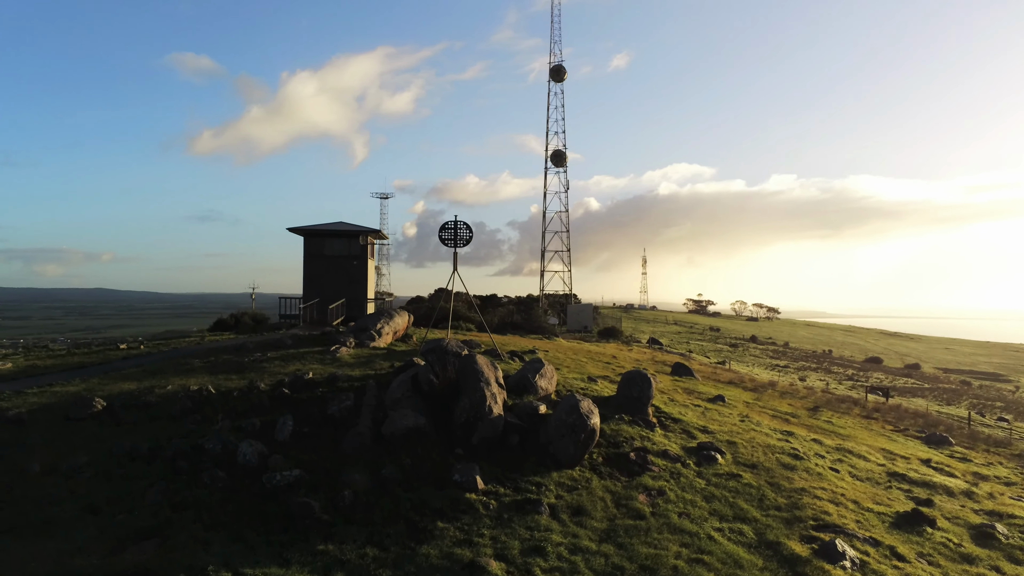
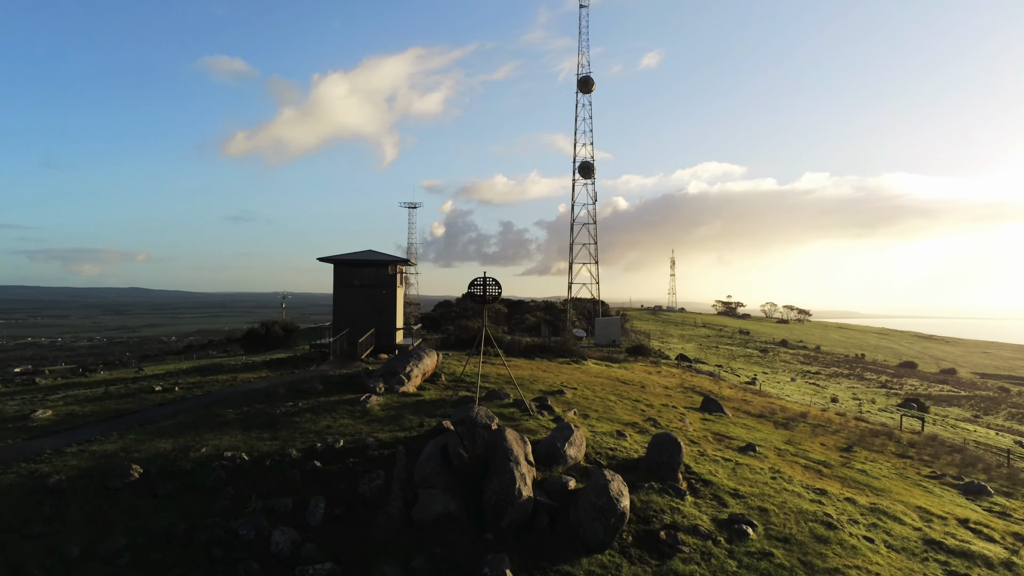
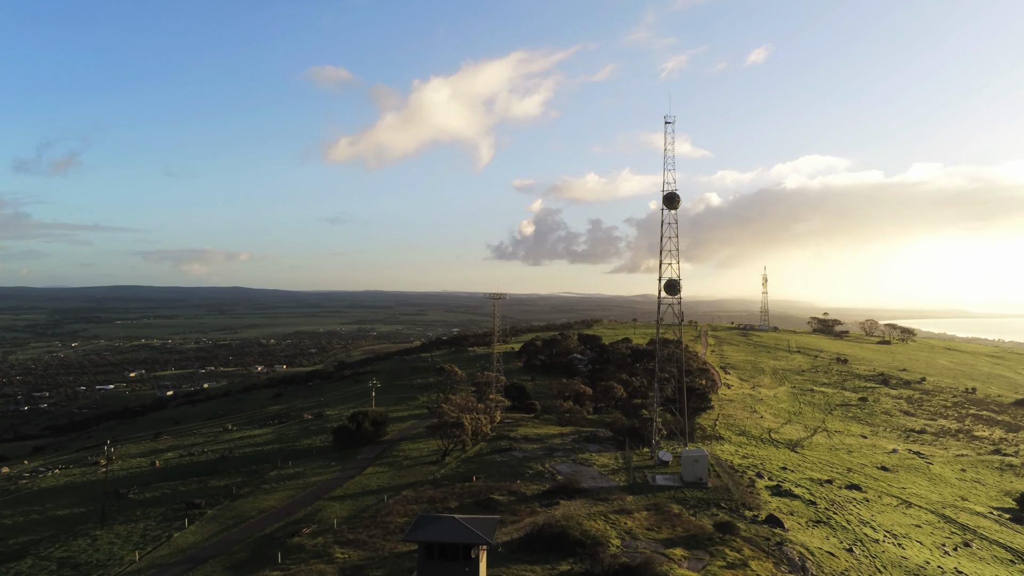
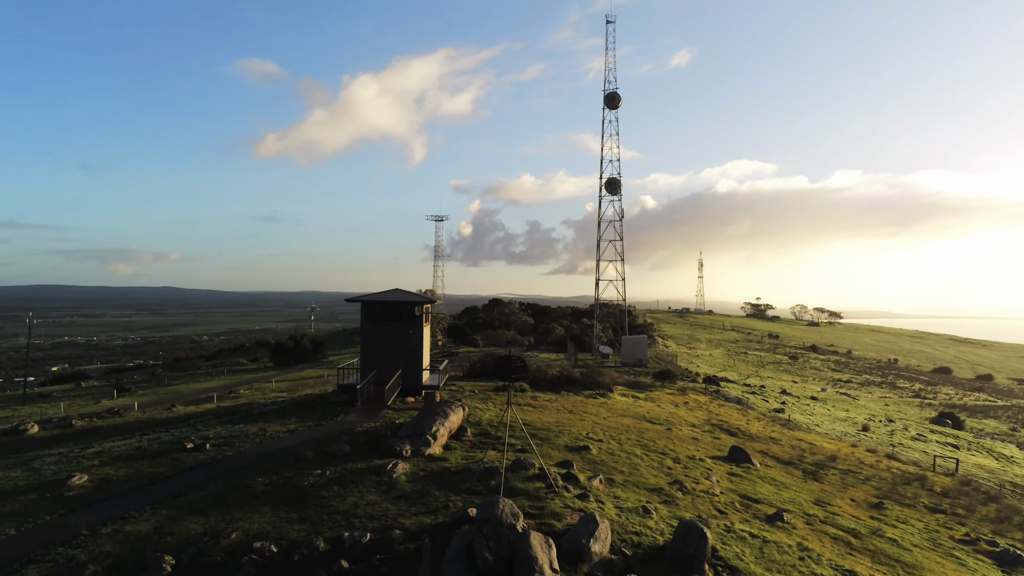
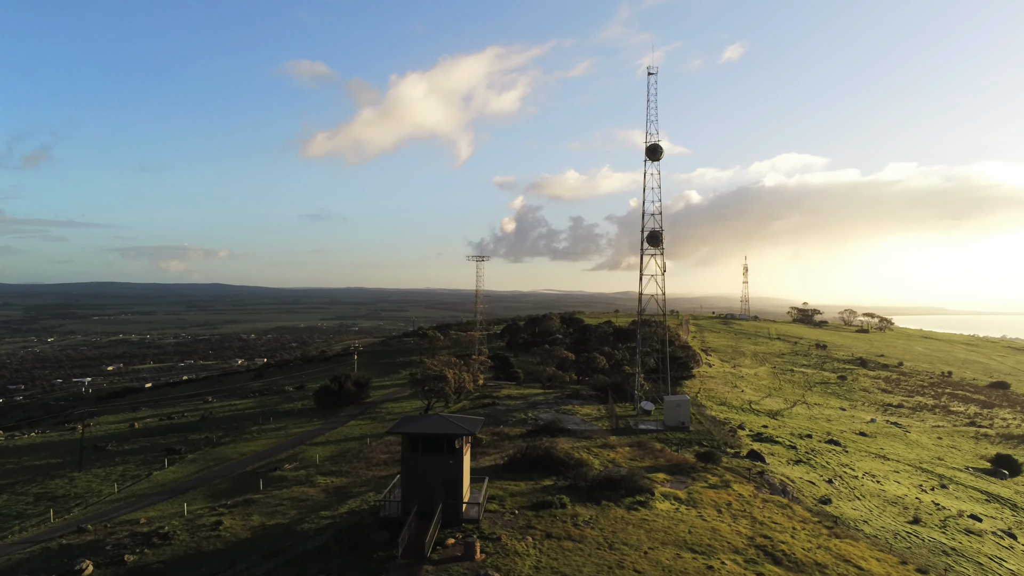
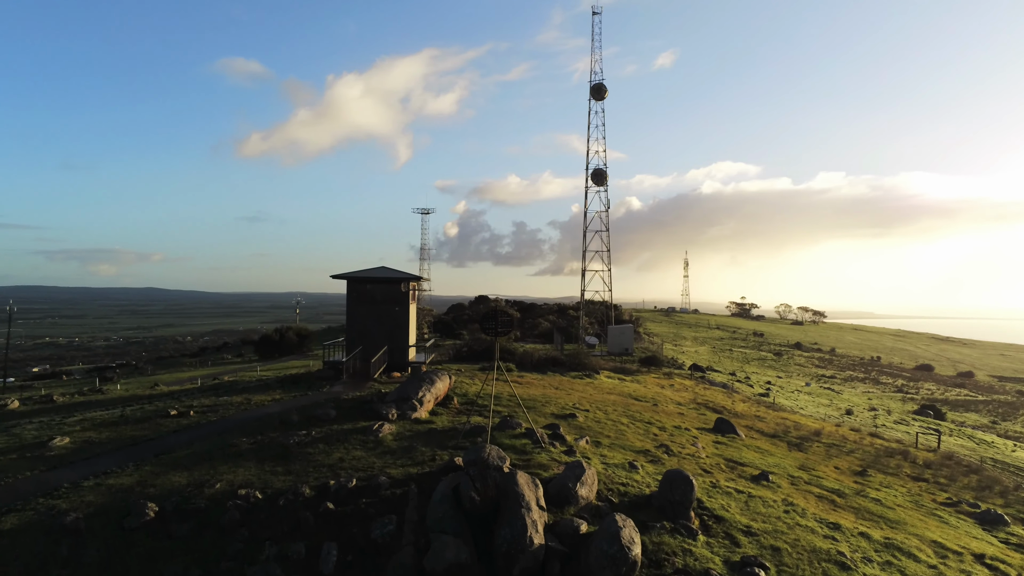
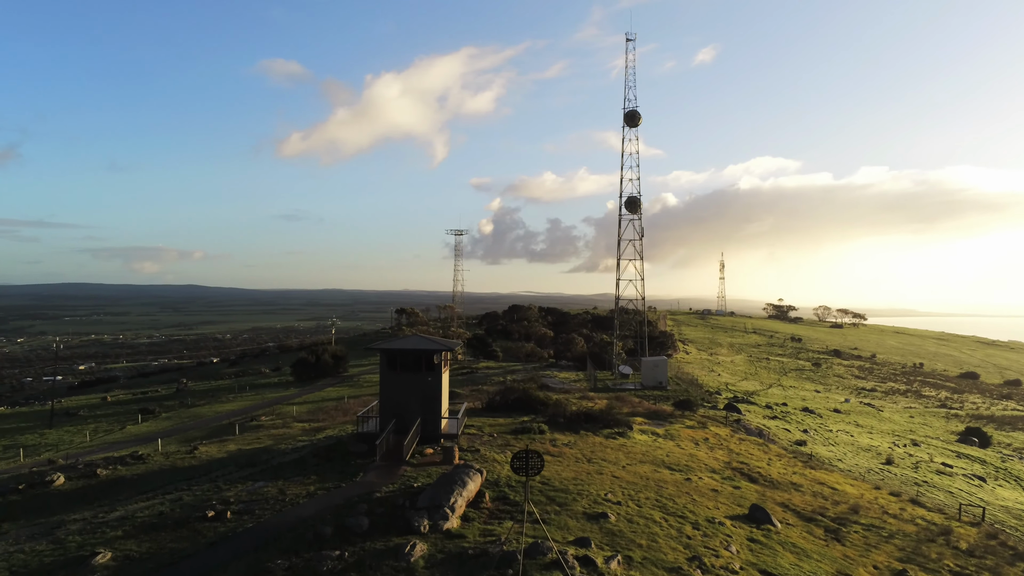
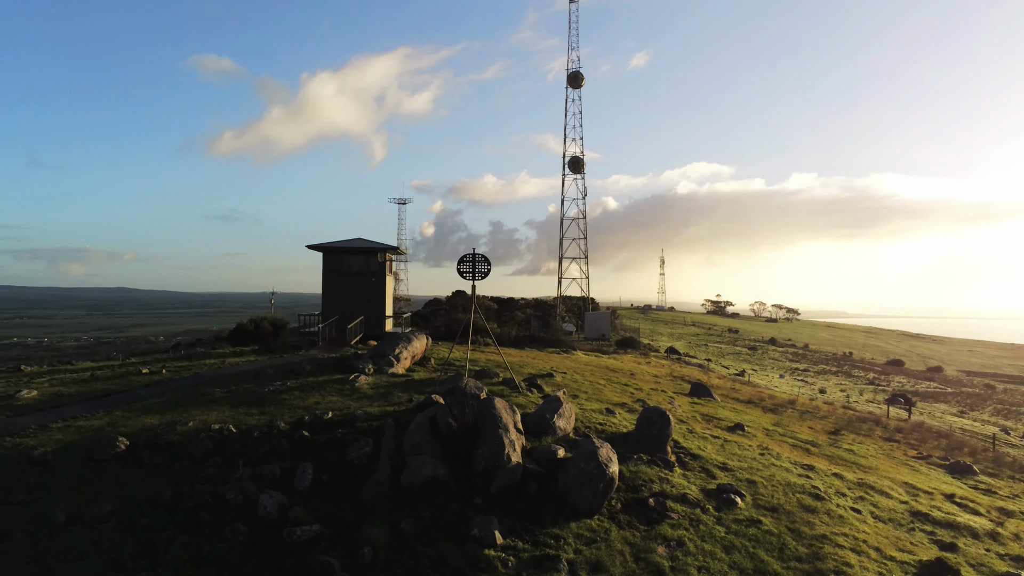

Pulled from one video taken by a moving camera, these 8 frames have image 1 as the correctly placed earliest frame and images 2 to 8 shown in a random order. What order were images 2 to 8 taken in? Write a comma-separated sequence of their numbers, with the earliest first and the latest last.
8, 2, 6, 4, 7, 5, 3
